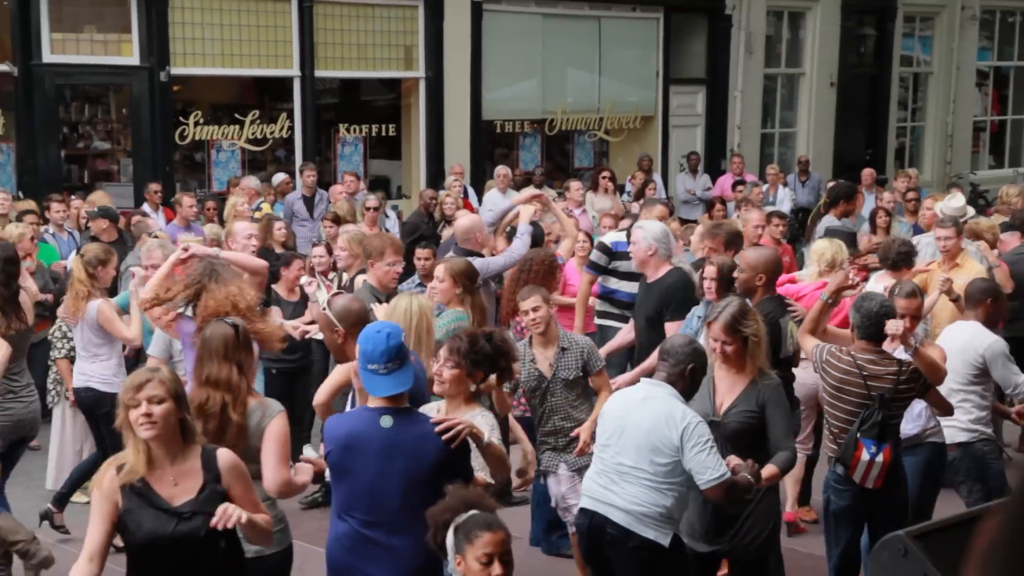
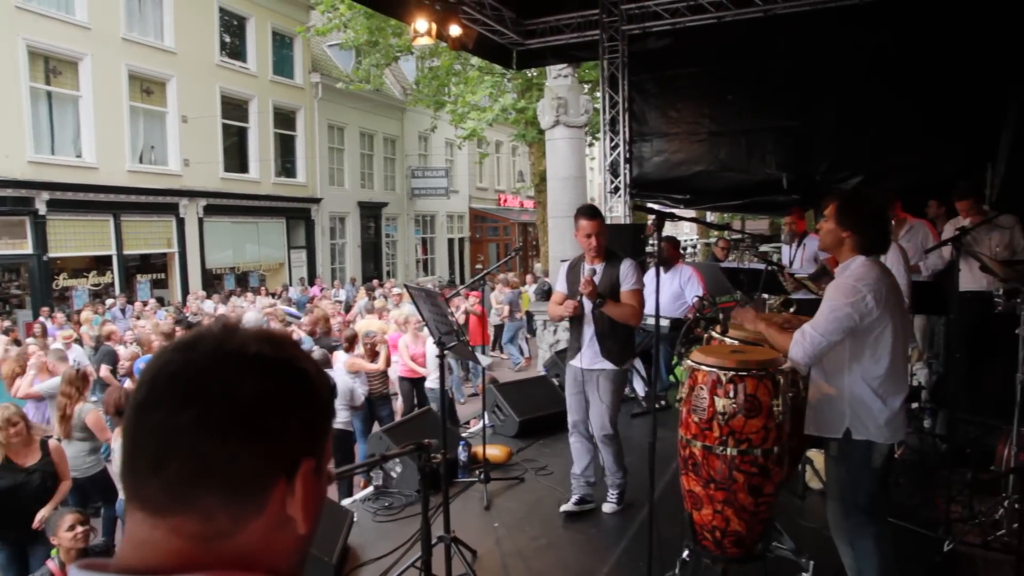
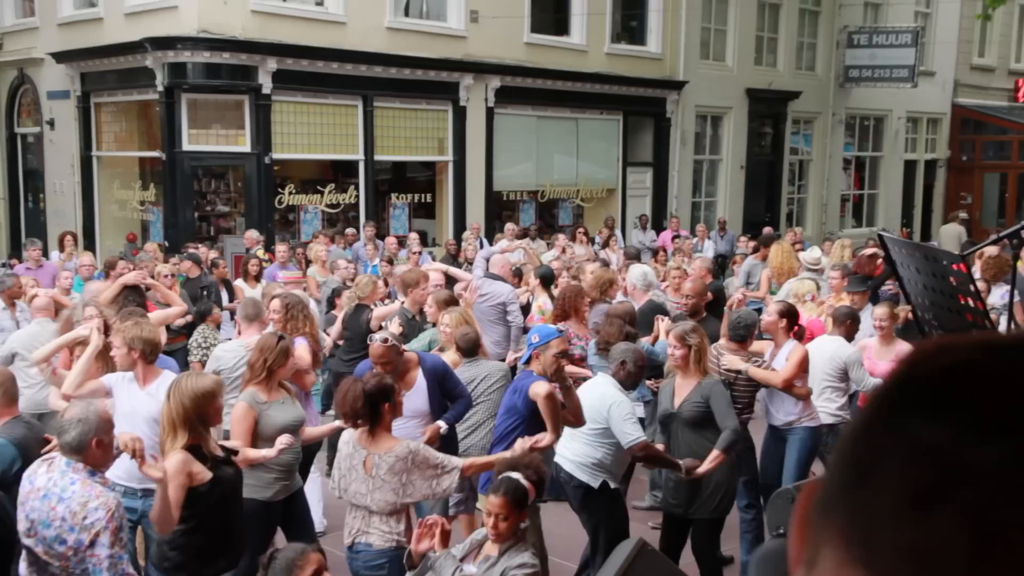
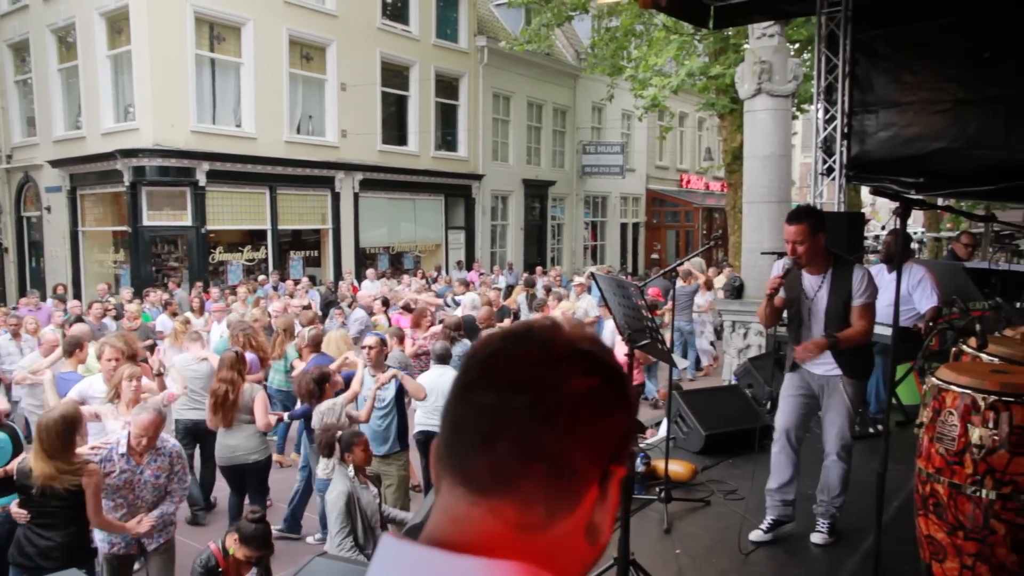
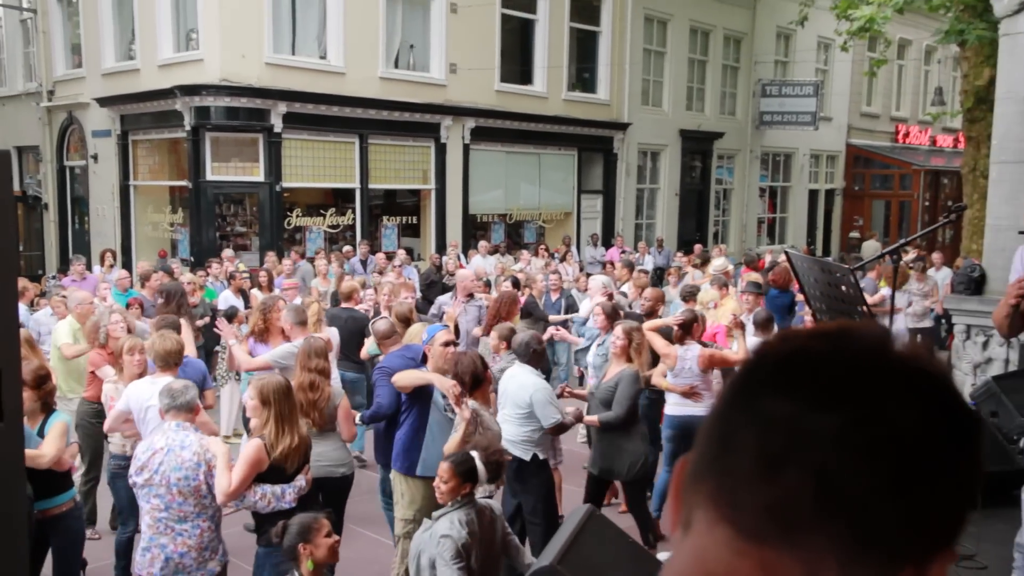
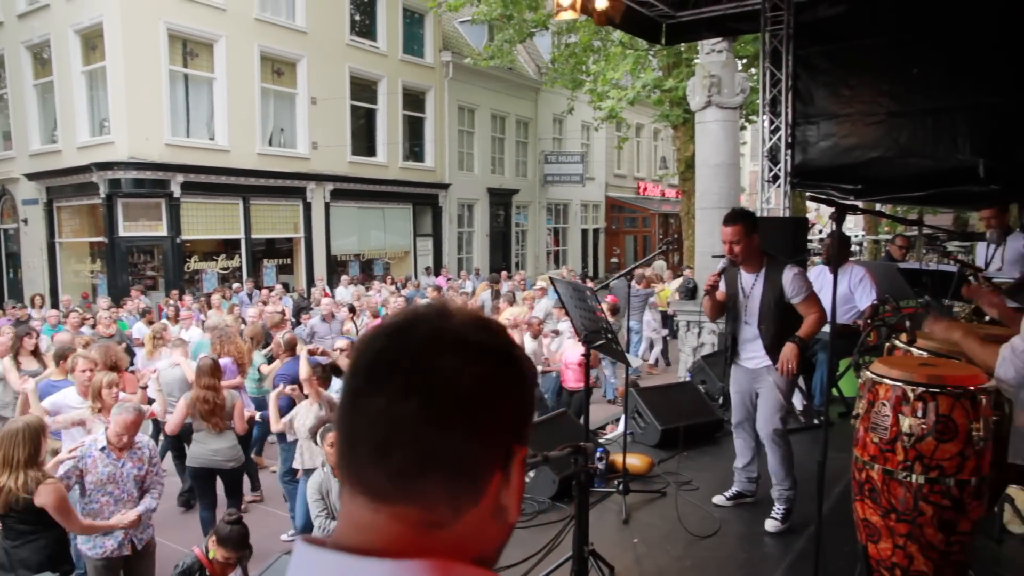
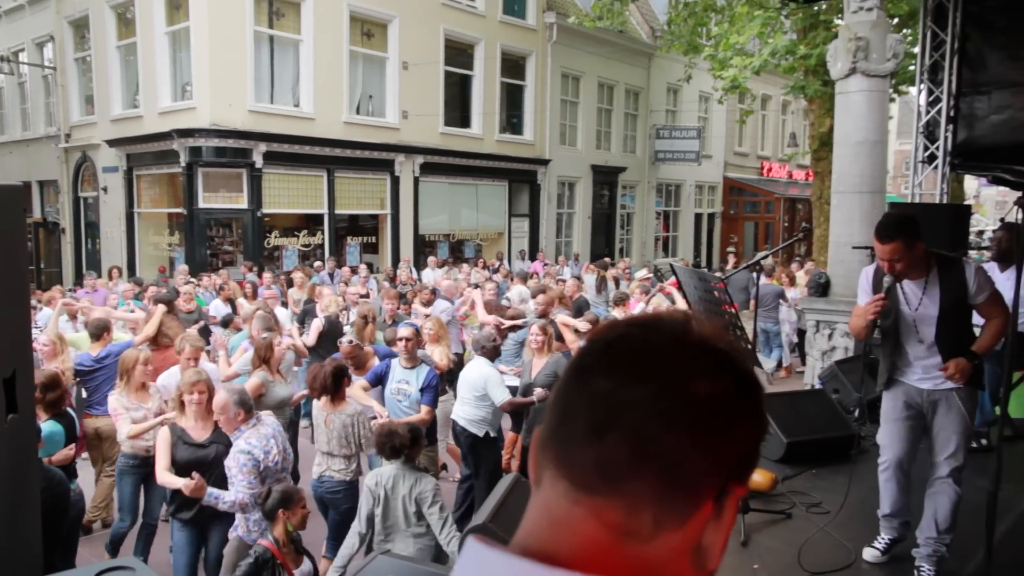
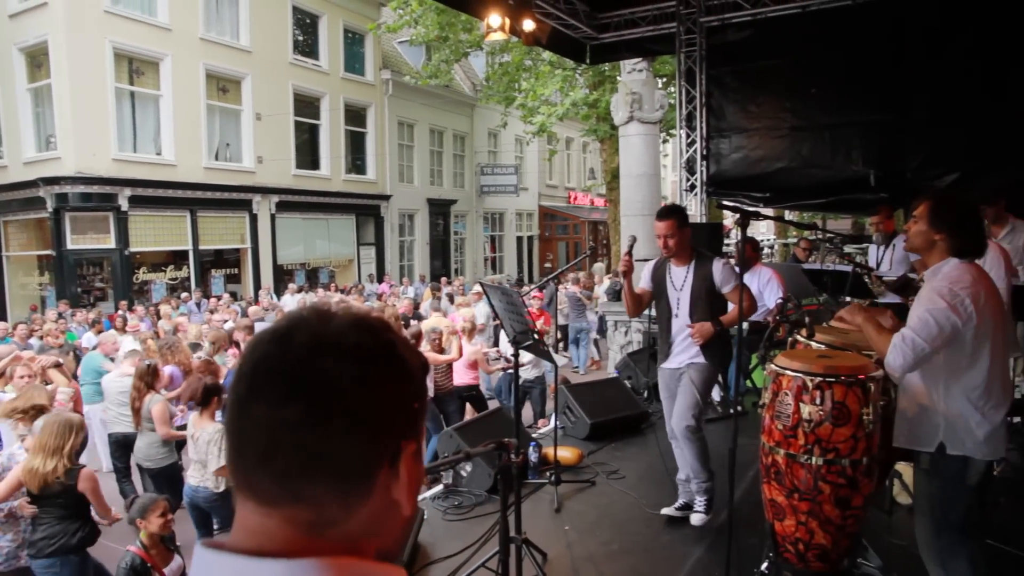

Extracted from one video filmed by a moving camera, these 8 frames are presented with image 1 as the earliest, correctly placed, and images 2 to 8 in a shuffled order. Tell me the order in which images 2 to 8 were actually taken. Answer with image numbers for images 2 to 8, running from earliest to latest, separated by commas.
3, 5, 7, 4, 6, 8, 2
